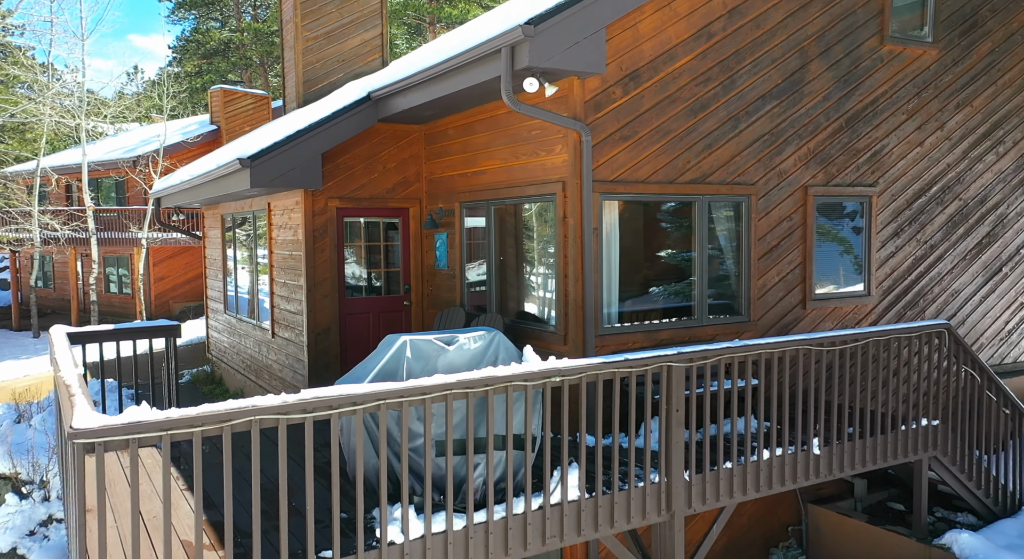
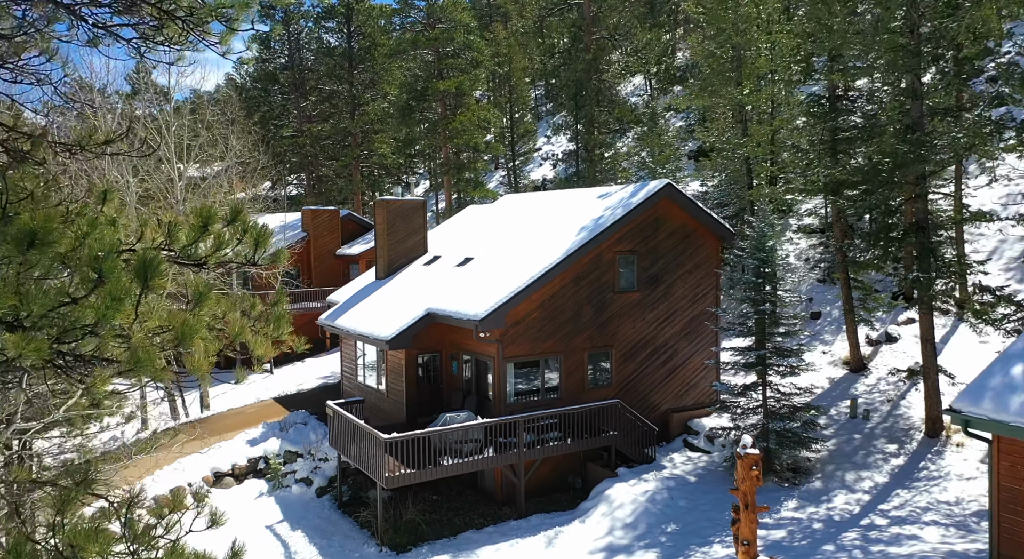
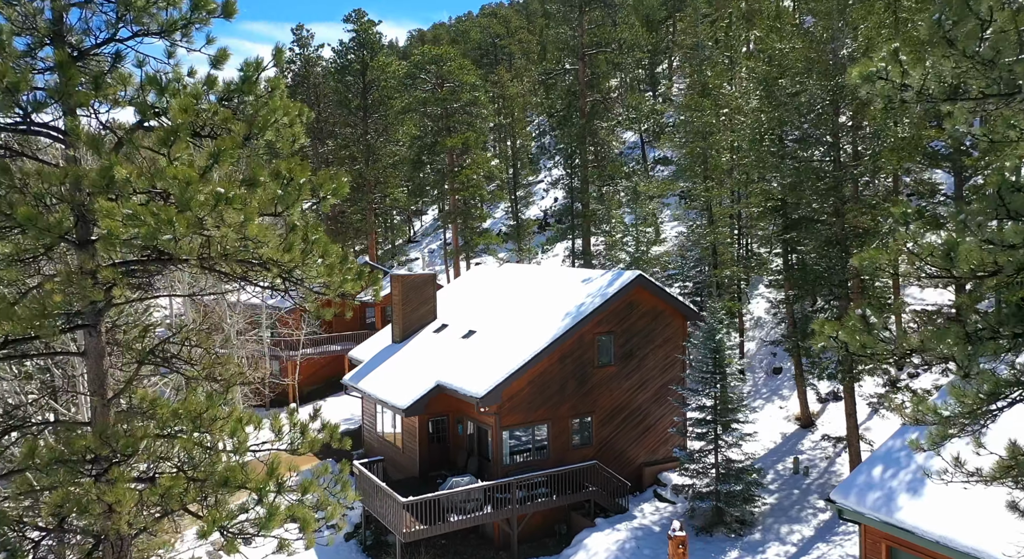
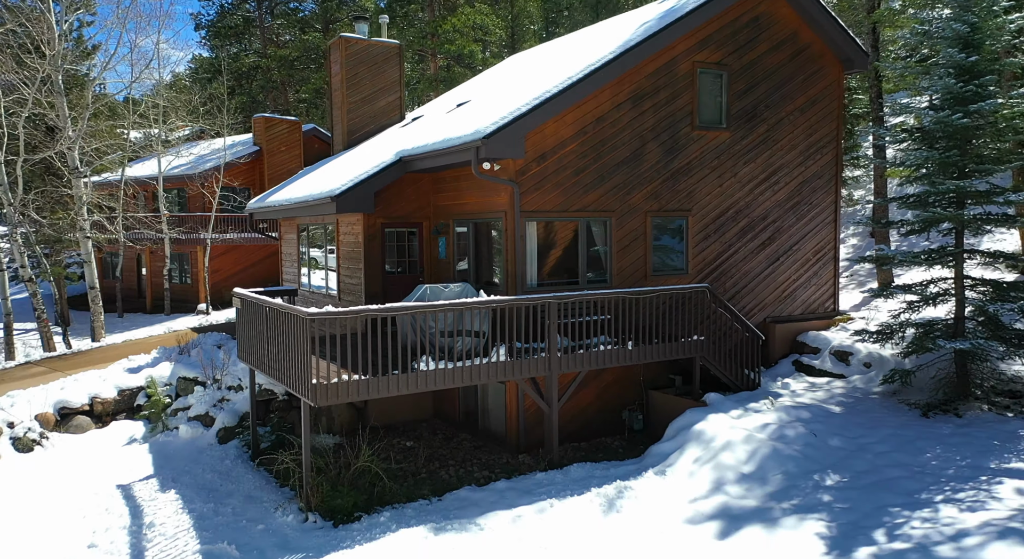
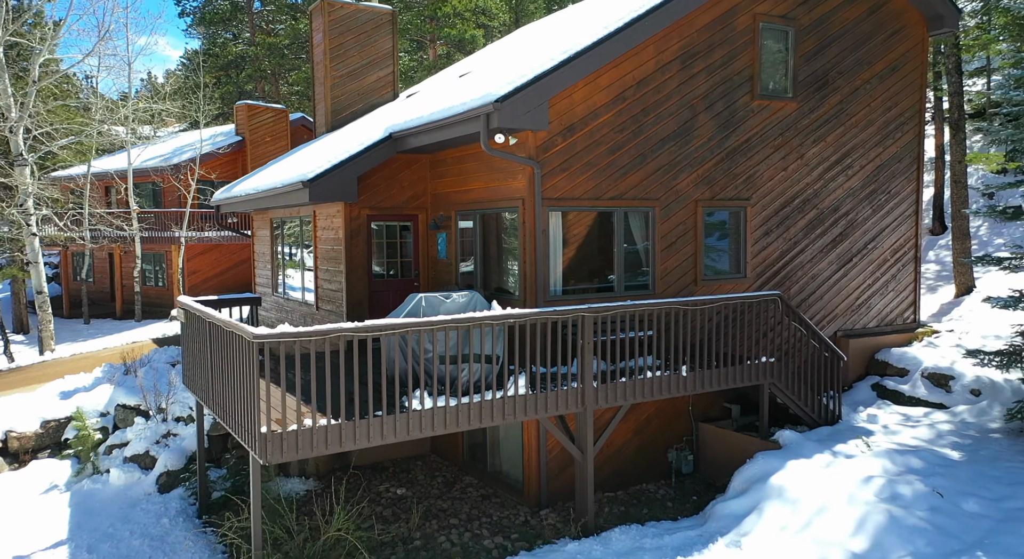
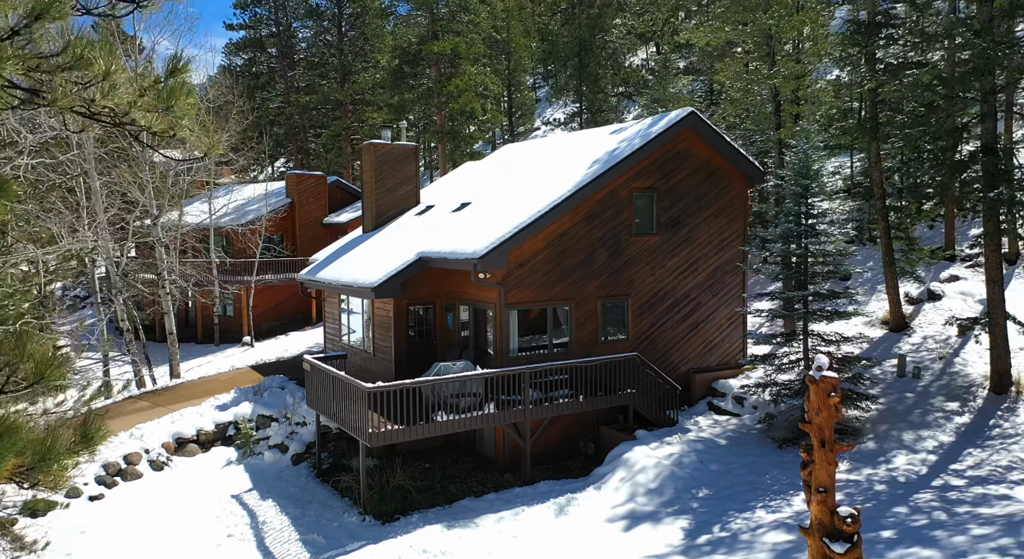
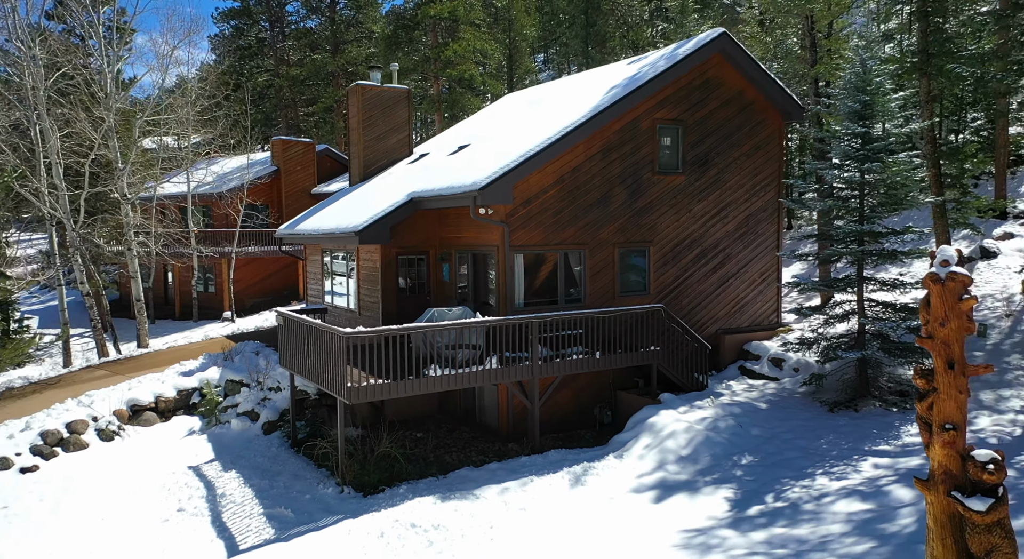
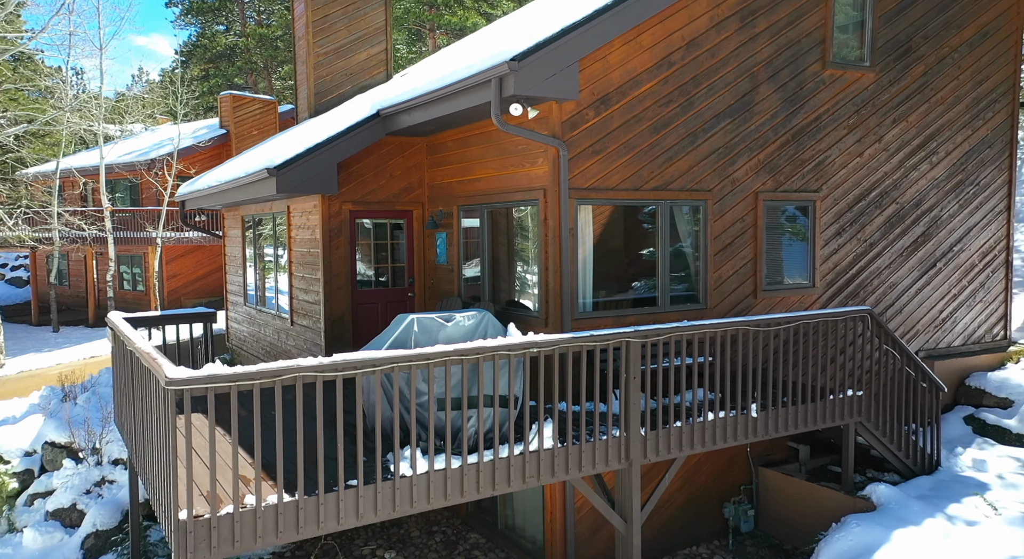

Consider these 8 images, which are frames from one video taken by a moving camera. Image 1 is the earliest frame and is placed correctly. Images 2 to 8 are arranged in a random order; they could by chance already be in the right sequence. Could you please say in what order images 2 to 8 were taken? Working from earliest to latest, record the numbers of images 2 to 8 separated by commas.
8, 5, 4, 7, 6, 2, 3
